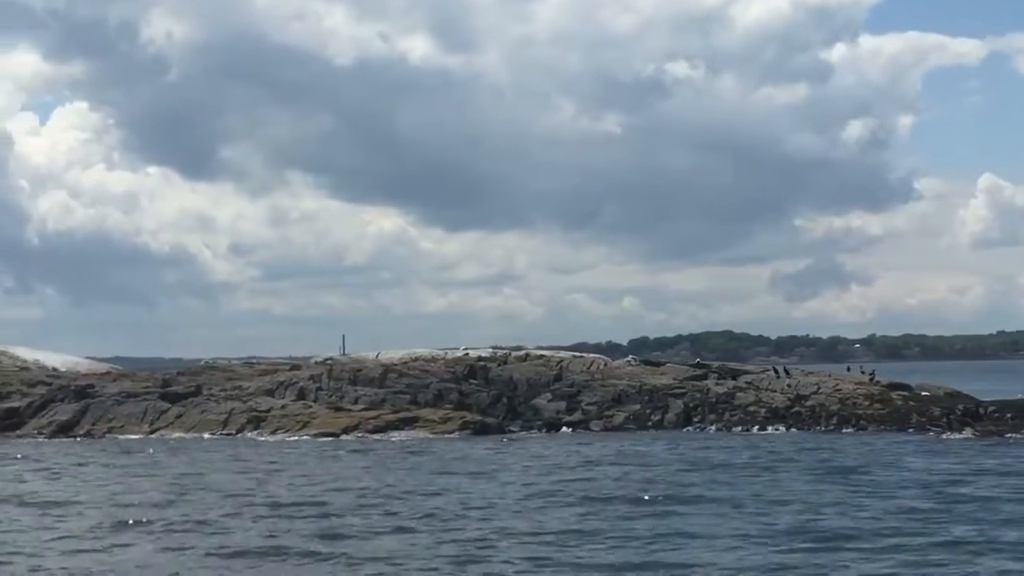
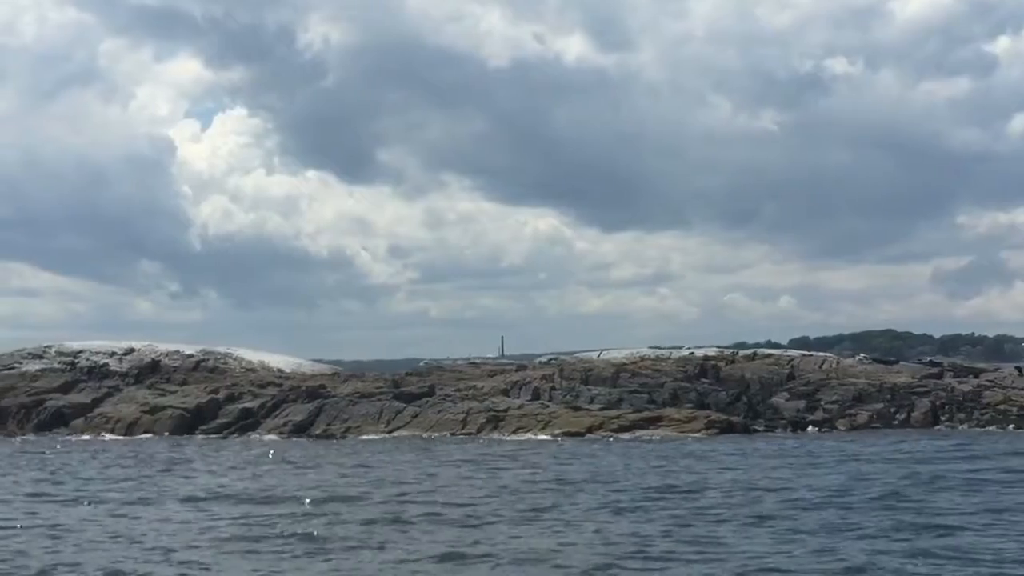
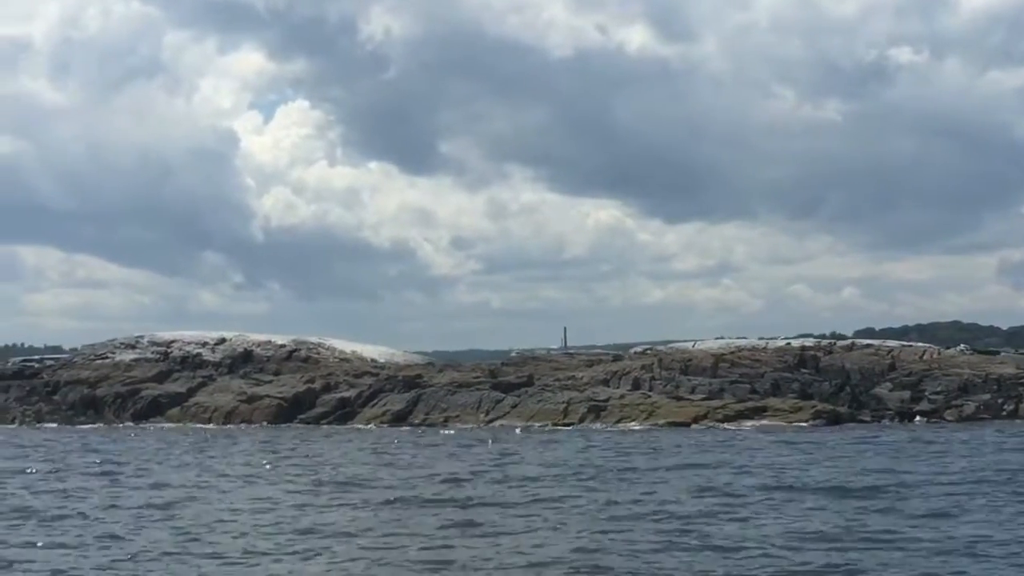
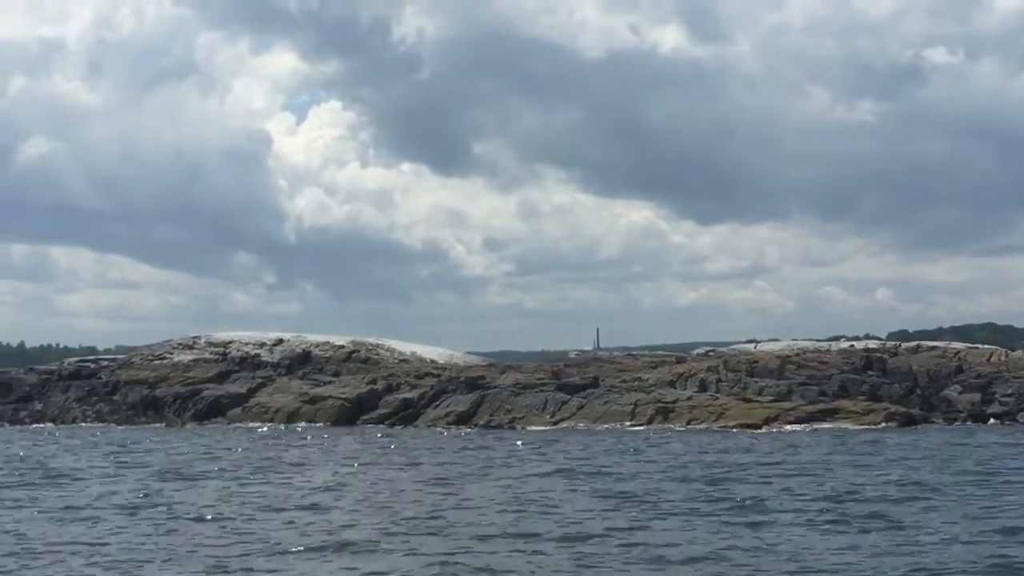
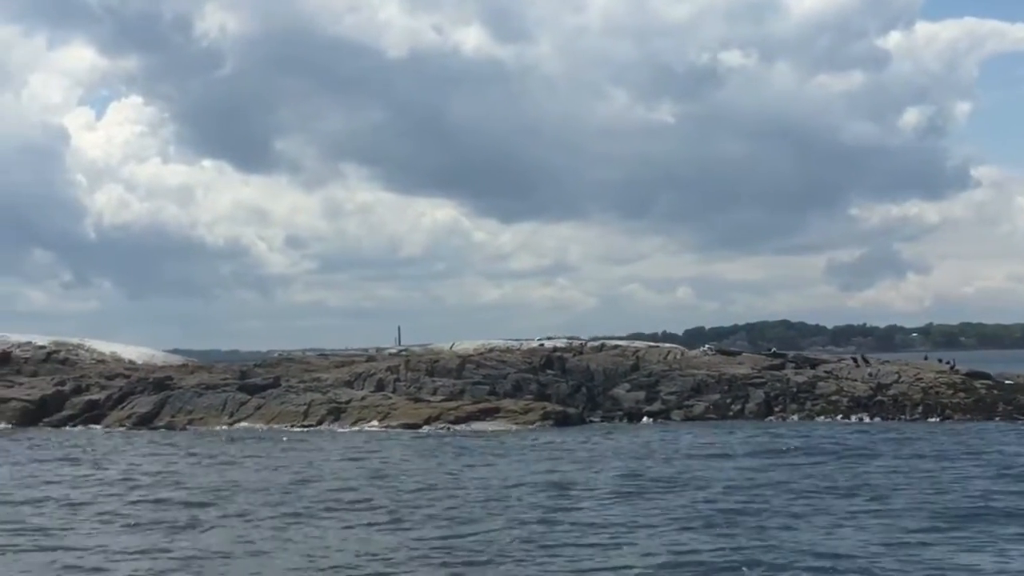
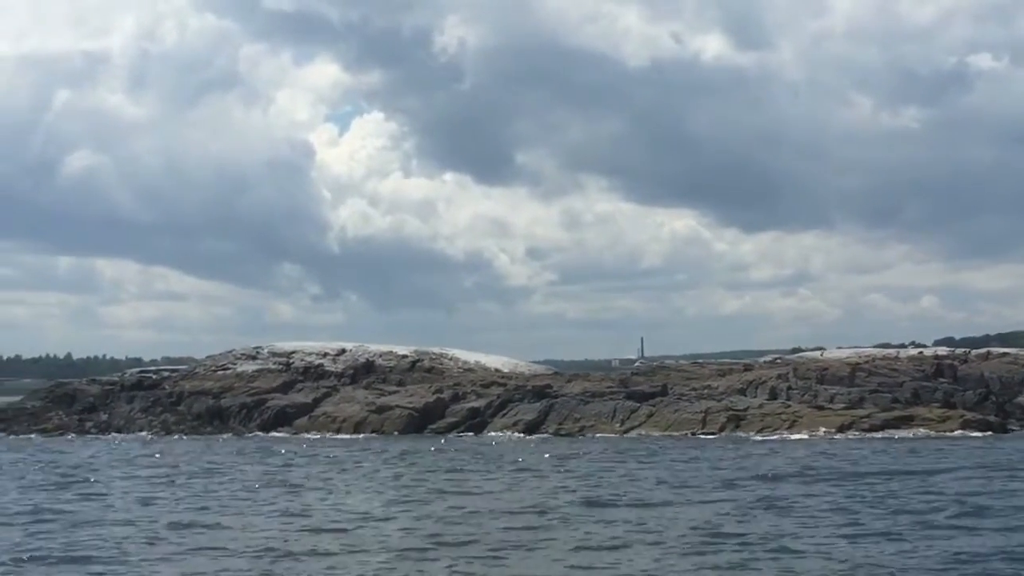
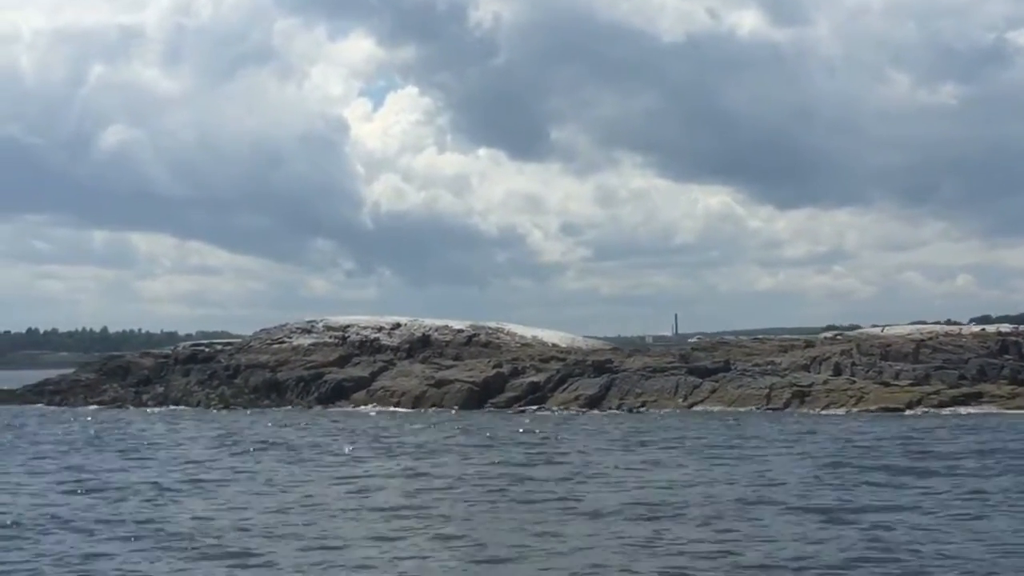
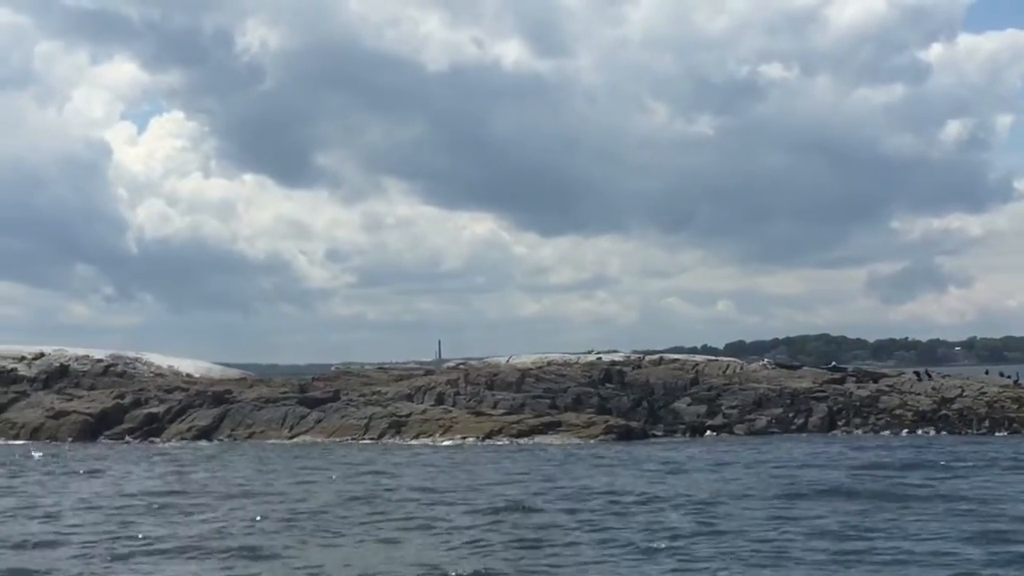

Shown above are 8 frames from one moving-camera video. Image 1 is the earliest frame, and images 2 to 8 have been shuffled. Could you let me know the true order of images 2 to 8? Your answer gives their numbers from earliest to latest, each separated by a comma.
5, 8, 2, 3, 4, 6, 7
